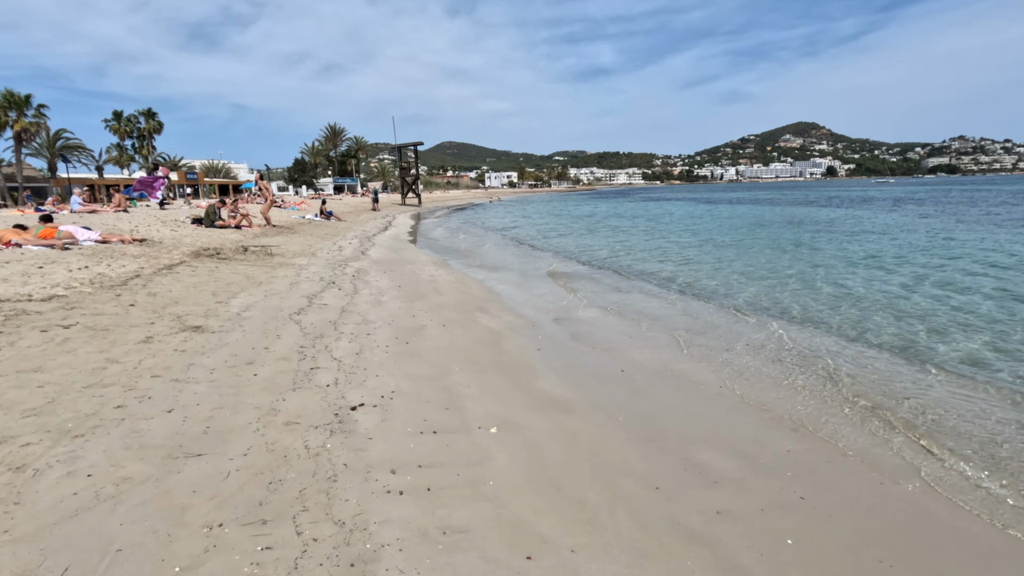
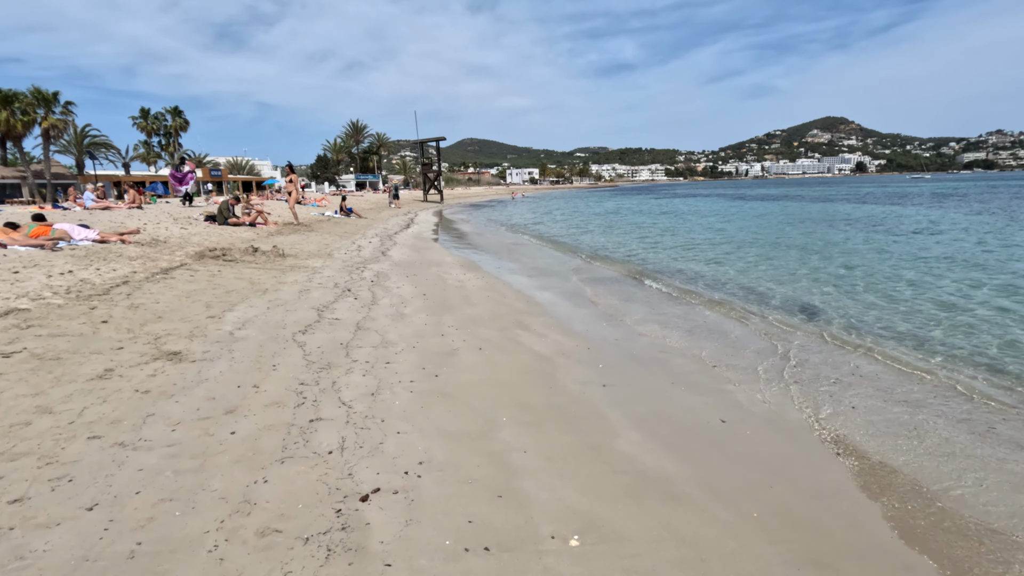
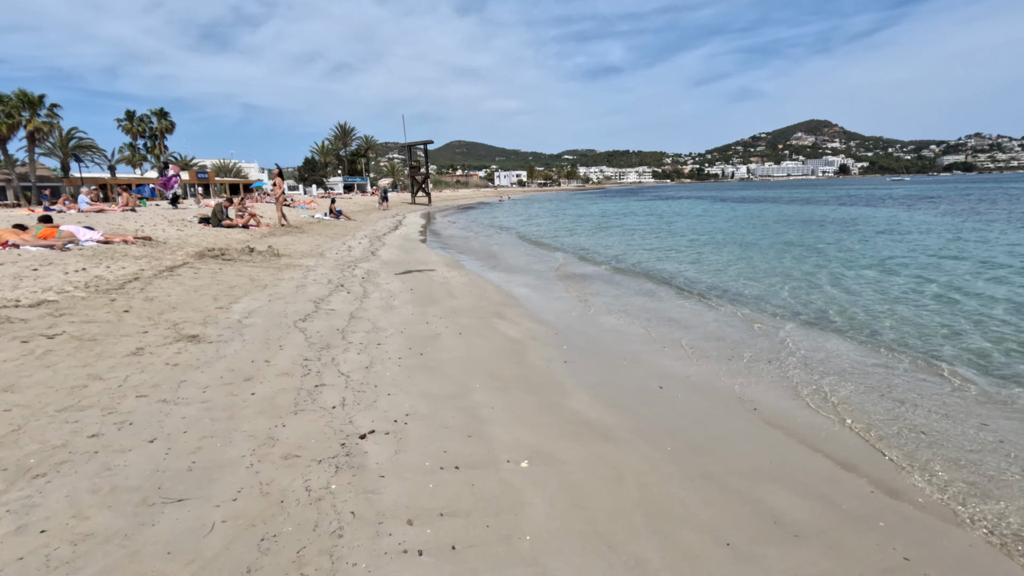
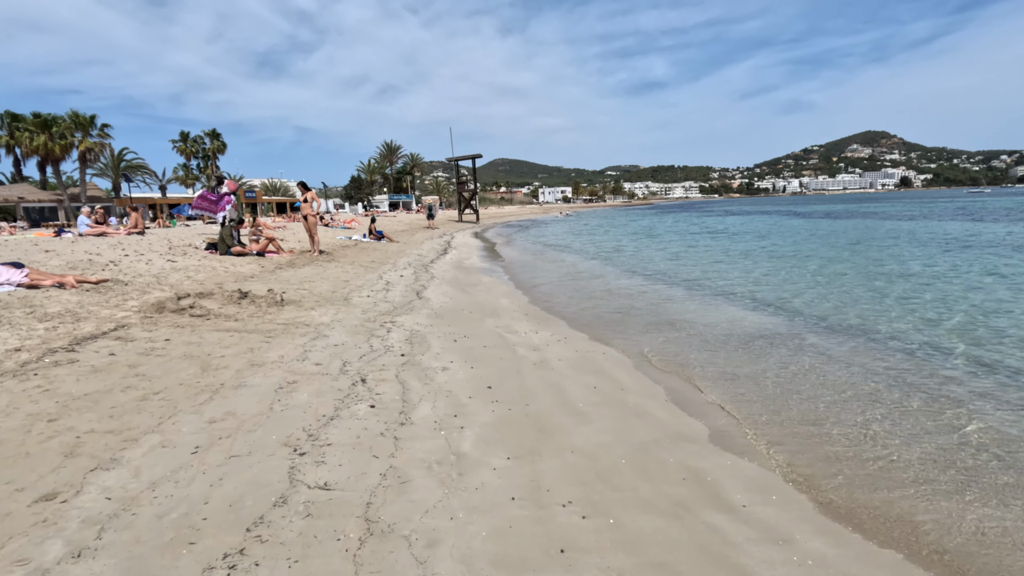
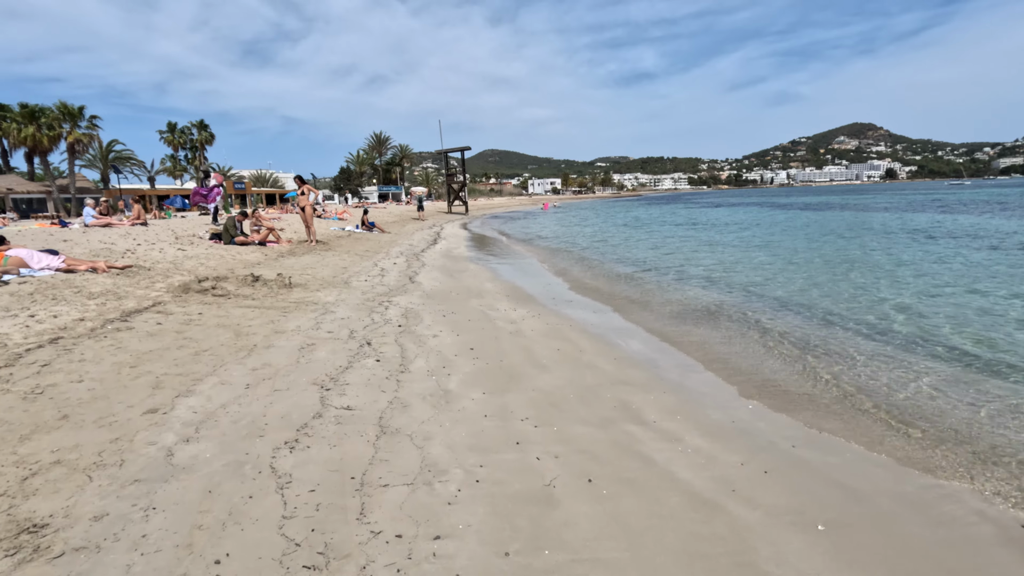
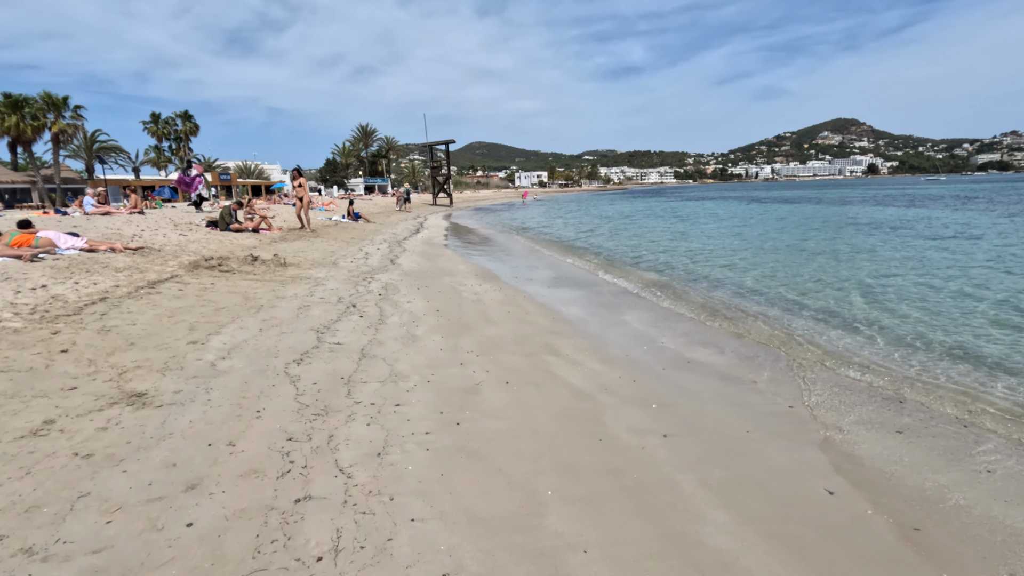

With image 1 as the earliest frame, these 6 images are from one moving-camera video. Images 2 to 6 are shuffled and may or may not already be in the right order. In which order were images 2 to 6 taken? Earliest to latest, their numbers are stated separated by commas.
3, 2, 6, 5, 4
